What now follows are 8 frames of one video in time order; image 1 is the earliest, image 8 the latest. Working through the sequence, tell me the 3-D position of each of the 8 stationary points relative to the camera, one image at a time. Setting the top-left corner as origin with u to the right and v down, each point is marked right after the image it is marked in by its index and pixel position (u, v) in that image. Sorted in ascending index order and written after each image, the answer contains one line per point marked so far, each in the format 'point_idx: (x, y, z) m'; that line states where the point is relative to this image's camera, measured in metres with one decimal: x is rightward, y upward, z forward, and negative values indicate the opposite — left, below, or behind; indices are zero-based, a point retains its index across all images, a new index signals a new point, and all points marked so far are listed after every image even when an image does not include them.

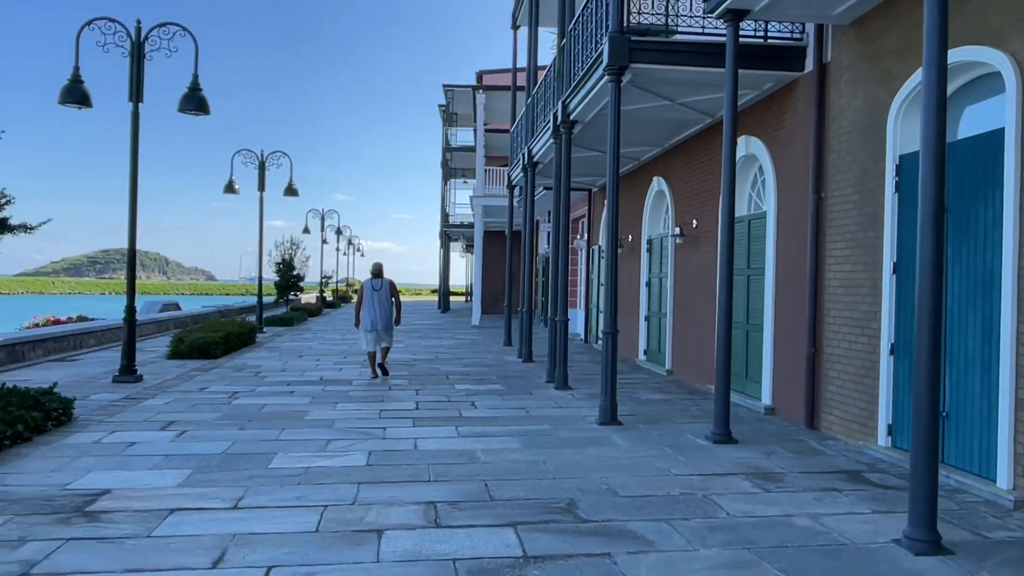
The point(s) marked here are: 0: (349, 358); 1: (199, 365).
0: (-2.8, -1.2, +14.6) m
1: (-4.8, -1.2, +12.8) m
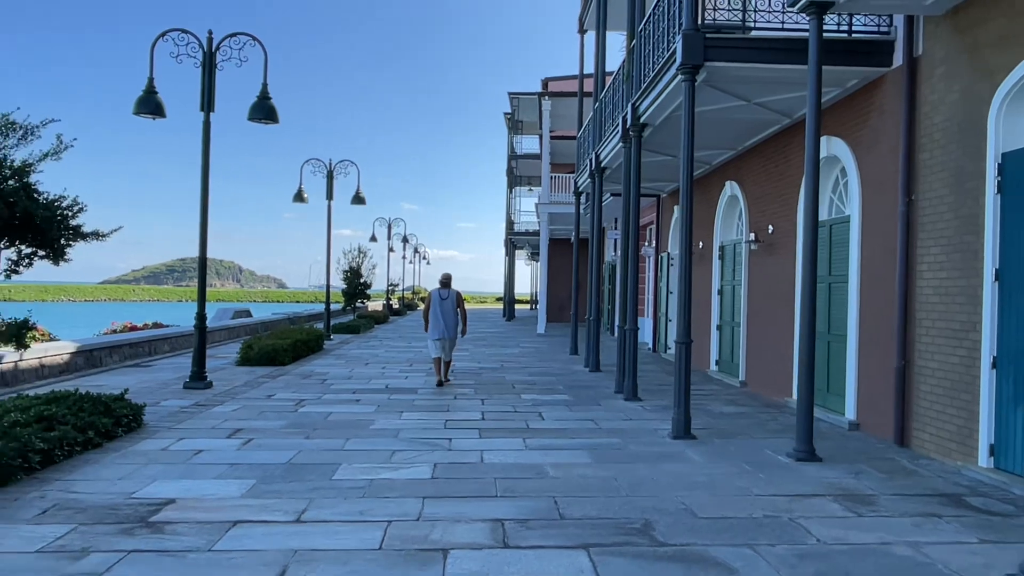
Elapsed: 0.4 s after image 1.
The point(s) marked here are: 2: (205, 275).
0: (-1.7, -1.3, +14.5) m
1: (-3.8, -1.3, +12.9) m
2: (-4.0, +0.2, +10.9) m
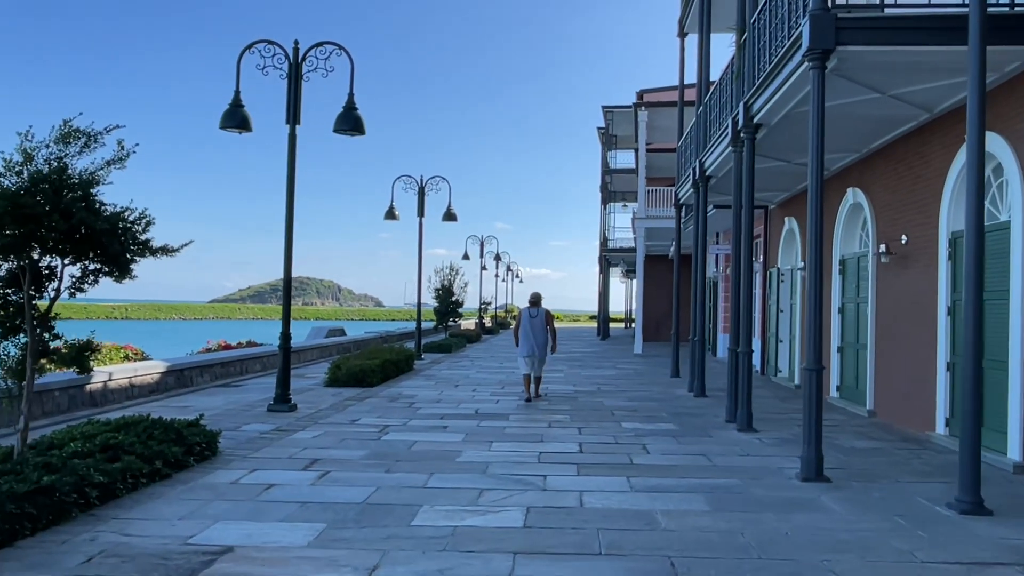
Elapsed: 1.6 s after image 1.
0: (-0.1, -1.7, +13.8) m
1: (-2.3, -1.6, +12.4) m
2: (-2.8, 0.0, +10.5) m
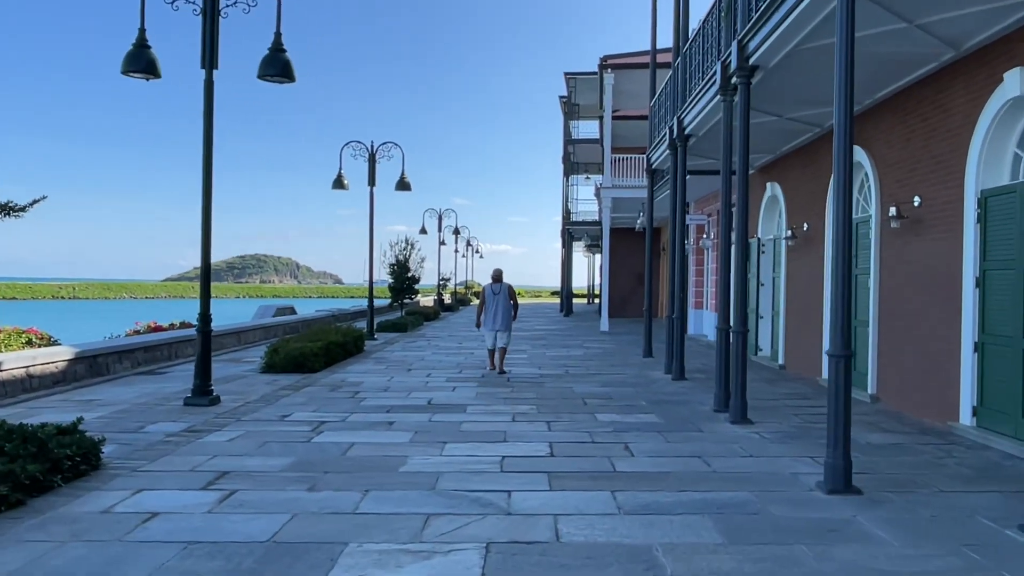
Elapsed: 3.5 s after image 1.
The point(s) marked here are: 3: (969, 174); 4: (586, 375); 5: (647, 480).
0: (-0.7, -1.3, +12.4) m
1: (-2.9, -1.2, +11.0) m
2: (-3.3, +0.3, +9.0) m
3: (+4.0, +1.0, +7.2) m
4: (+1.0, -1.2, +12.0) m
5: (+0.9, -1.3, +5.6) m
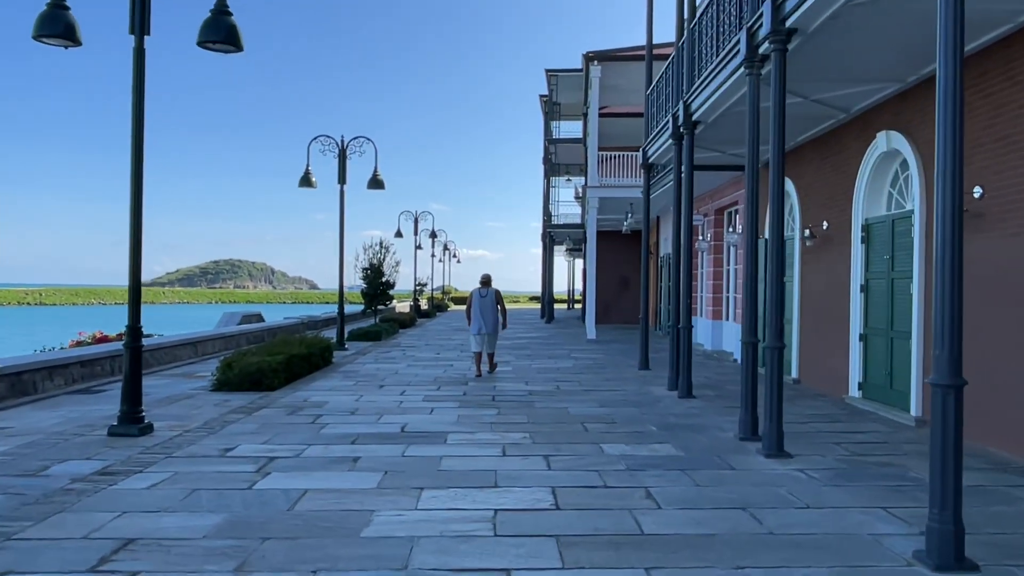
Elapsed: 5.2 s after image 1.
0: (-0.9, -1.3, +11.1) m
1: (-3.1, -1.3, +9.5) m
2: (-3.4, +0.2, +7.6) m
3: (+3.9, +1.0, +6.0) m
4: (+0.9, -1.3, +10.6) m
5: (+0.9, -1.3, +4.3) m
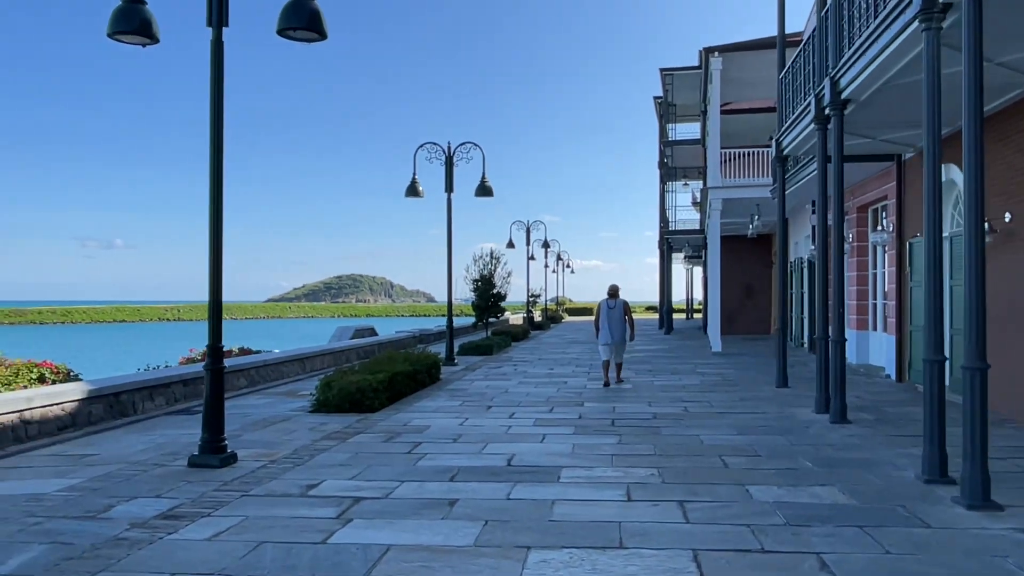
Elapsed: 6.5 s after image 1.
0: (+0.5, -1.5, +10.0) m
1: (-1.8, -1.5, +8.8) m
2: (-2.4, +0.1, +6.9) m
3: (+4.6, +1.0, +4.3) m
4: (+2.2, -1.4, +9.3) m
5: (+1.4, -1.4, +3.0) m
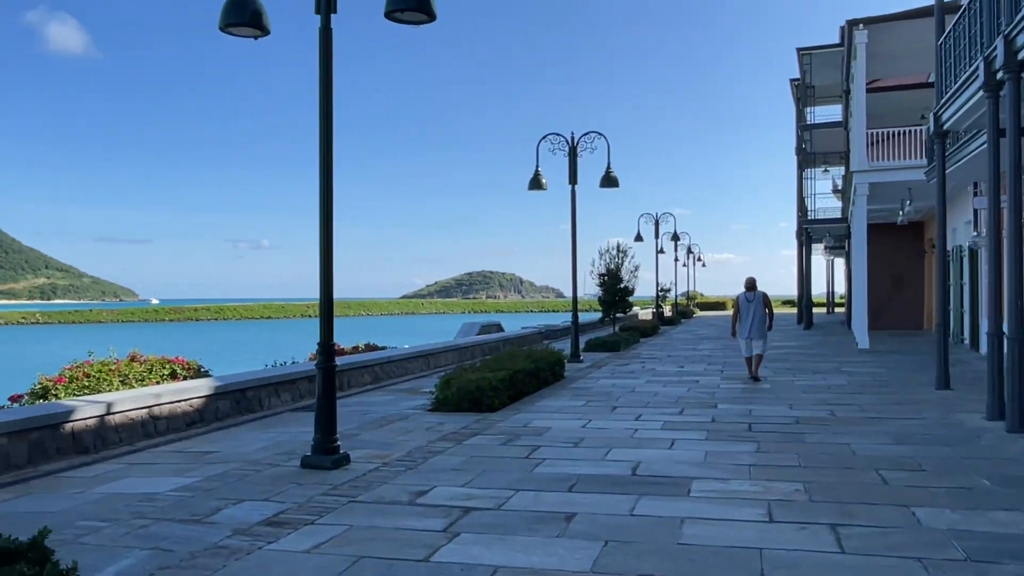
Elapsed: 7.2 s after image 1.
0: (+1.9, -1.4, +9.3) m
1: (-0.5, -1.4, +8.4) m
2: (-1.5, +0.1, +6.7) m
3: (+5.1, +1.0, +3.1) m
4: (+3.5, -1.3, +8.4) m
5: (+1.7, -1.3, +2.3) m
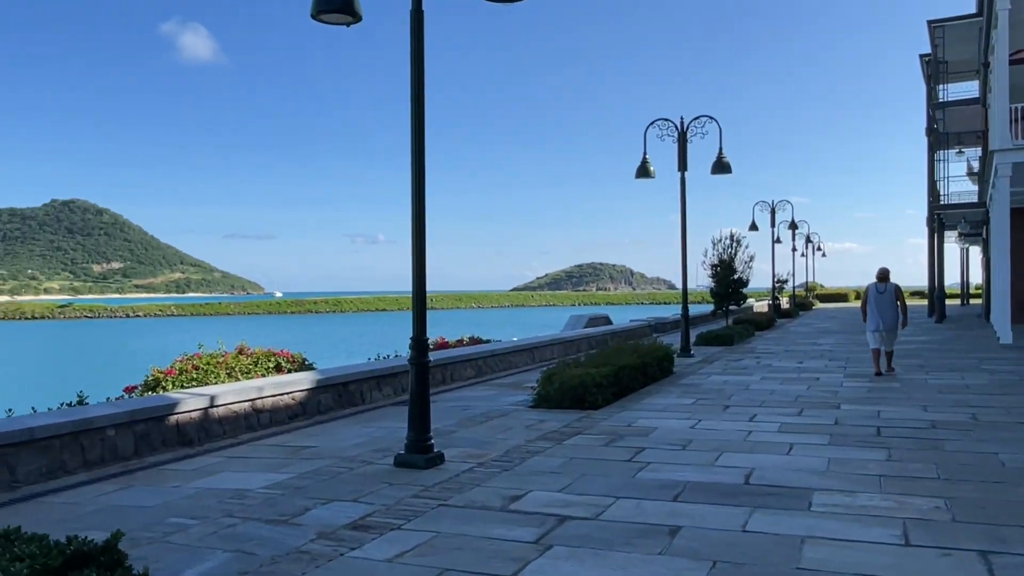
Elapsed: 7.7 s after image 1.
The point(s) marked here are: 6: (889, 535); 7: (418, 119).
0: (+3.0, -1.3, +8.6) m
1: (+0.5, -1.3, +8.1) m
2: (-0.7, +0.2, +6.4) m
3: (+5.3, +1.1, +2.0) m
4: (+4.5, -1.2, +7.5) m
5: (+1.9, -1.3, +1.7) m
6: (+2.0, -1.3, +4.4) m
7: (-0.7, +1.3, +6.4) m
